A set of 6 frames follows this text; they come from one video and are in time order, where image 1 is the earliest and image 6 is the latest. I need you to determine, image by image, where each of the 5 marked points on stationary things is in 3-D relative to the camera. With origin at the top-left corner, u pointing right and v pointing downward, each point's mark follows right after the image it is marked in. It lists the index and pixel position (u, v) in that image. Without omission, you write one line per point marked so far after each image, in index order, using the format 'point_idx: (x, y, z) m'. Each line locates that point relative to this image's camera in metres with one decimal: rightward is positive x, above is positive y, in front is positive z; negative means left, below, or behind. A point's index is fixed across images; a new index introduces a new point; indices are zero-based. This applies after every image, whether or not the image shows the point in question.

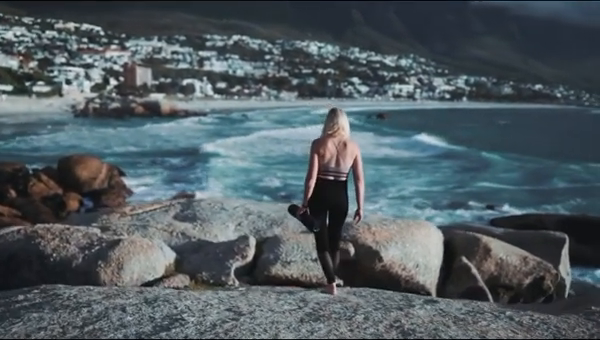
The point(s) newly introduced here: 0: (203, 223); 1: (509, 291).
0: (-1.5, -0.8, +9.2) m
1: (+3.5, -2.0, +10.0) m
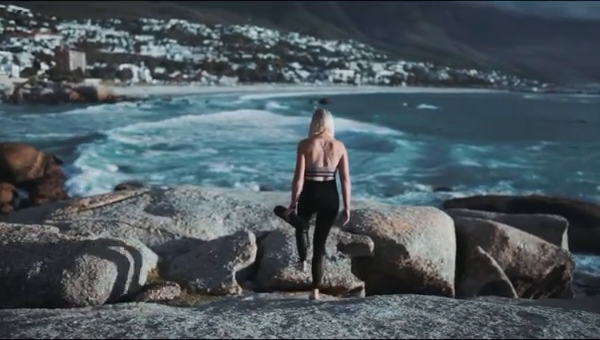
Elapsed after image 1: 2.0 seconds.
0: (-1.5, -0.6, +7.7) m
1: (+3.4, -1.7, +9.0) m
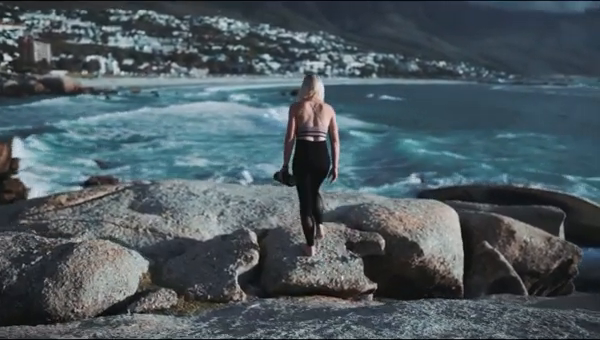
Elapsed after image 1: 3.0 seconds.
0: (-1.5, -0.5, +7.0) m
1: (+3.4, -1.6, +8.6) m
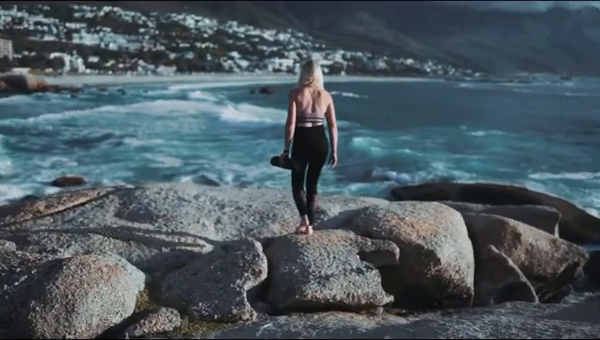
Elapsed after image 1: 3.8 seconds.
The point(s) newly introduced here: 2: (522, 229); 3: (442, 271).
0: (-1.4, -0.6, +6.4) m
1: (+3.4, -1.6, +8.3) m
2: (+3.1, -0.8, +8.3) m
3: (+1.5, -1.1, +6.2) m
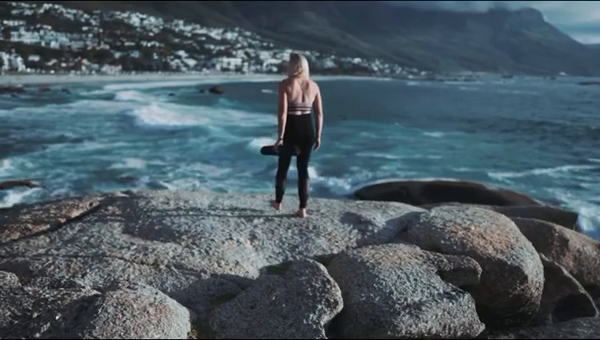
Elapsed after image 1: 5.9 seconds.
0: (-0.9, -0.6, +5.3) m
1: (+3.7, -1.6, +7.6) m
2: (+3.4, -0.8, +7.6) m
3: (+2.0, -1.1, +5.4) m
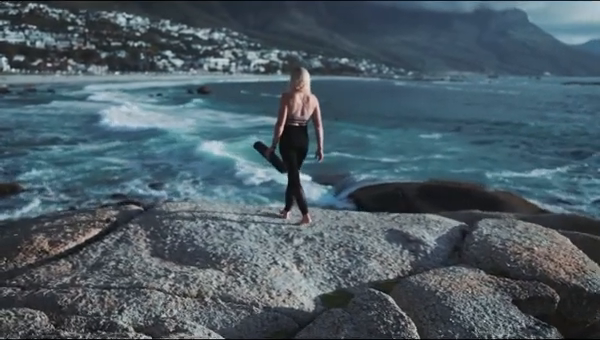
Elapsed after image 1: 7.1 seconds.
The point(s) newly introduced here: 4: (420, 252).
0: (-0.5, -0.8, +4.8) m
1: (+4.1, -1.7, +7.1) m
2: (+3.8, -1.0, +7.1) m
3: (+2.4, -1.2, +4.9) m
4: (+1.1, -0.8, +5.5) m
